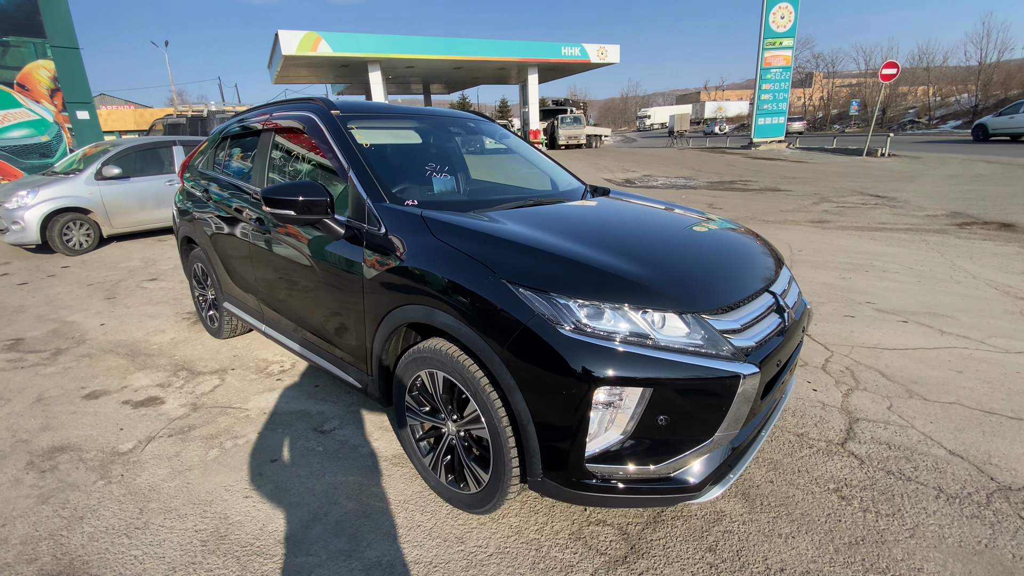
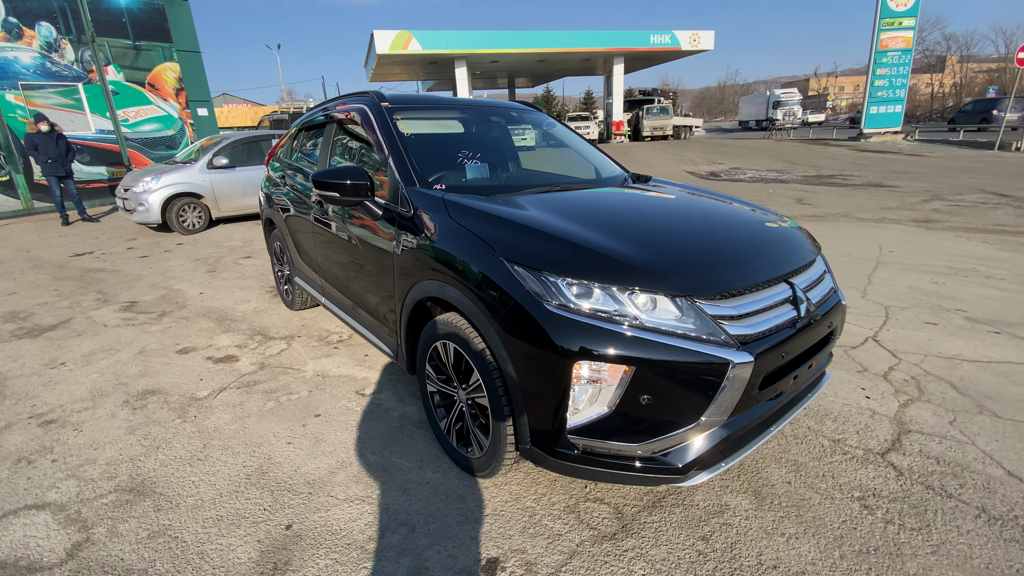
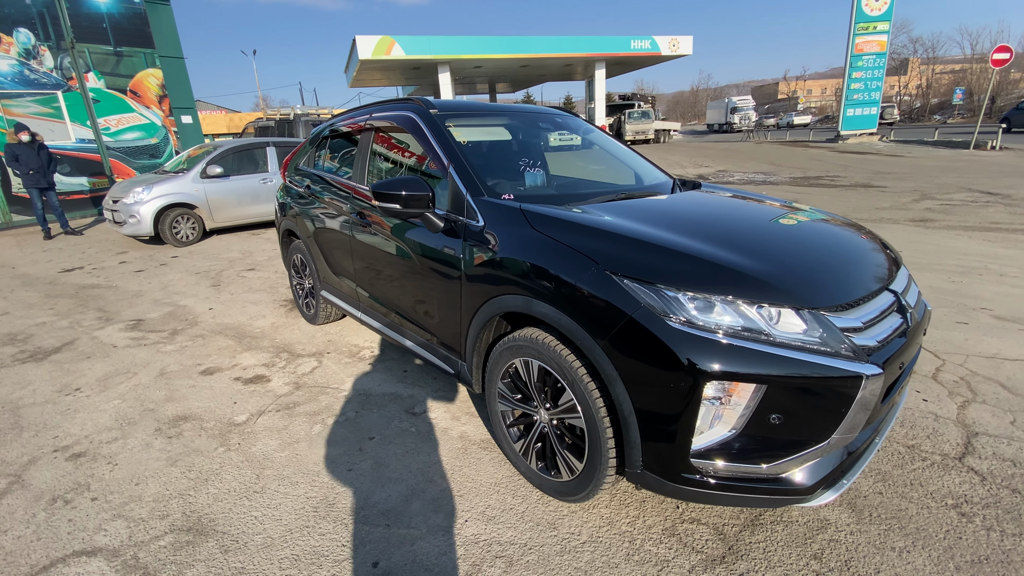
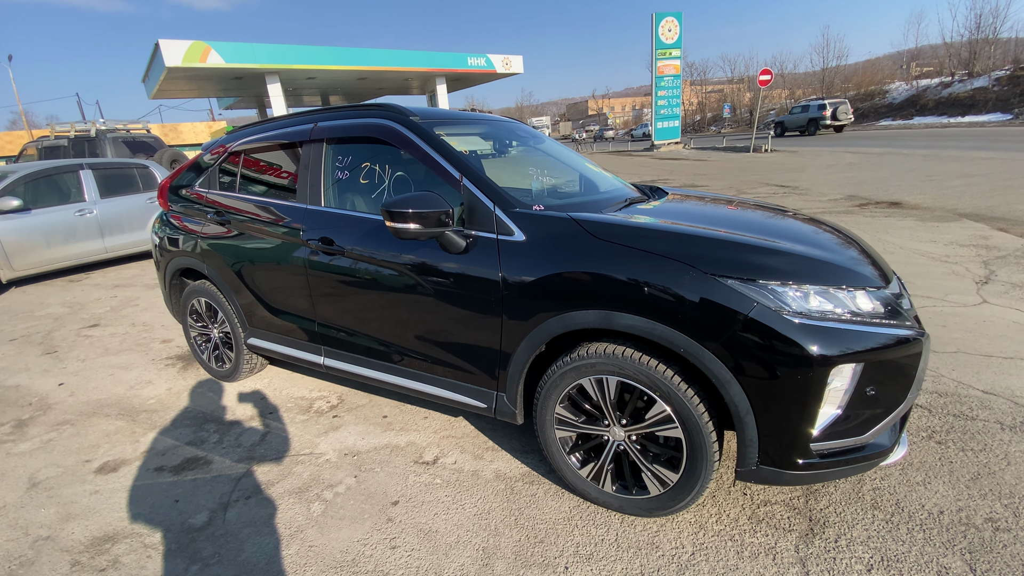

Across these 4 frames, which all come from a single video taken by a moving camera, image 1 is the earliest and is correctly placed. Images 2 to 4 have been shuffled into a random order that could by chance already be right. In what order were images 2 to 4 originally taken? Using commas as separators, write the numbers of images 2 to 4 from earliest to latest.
4, 3, 2
